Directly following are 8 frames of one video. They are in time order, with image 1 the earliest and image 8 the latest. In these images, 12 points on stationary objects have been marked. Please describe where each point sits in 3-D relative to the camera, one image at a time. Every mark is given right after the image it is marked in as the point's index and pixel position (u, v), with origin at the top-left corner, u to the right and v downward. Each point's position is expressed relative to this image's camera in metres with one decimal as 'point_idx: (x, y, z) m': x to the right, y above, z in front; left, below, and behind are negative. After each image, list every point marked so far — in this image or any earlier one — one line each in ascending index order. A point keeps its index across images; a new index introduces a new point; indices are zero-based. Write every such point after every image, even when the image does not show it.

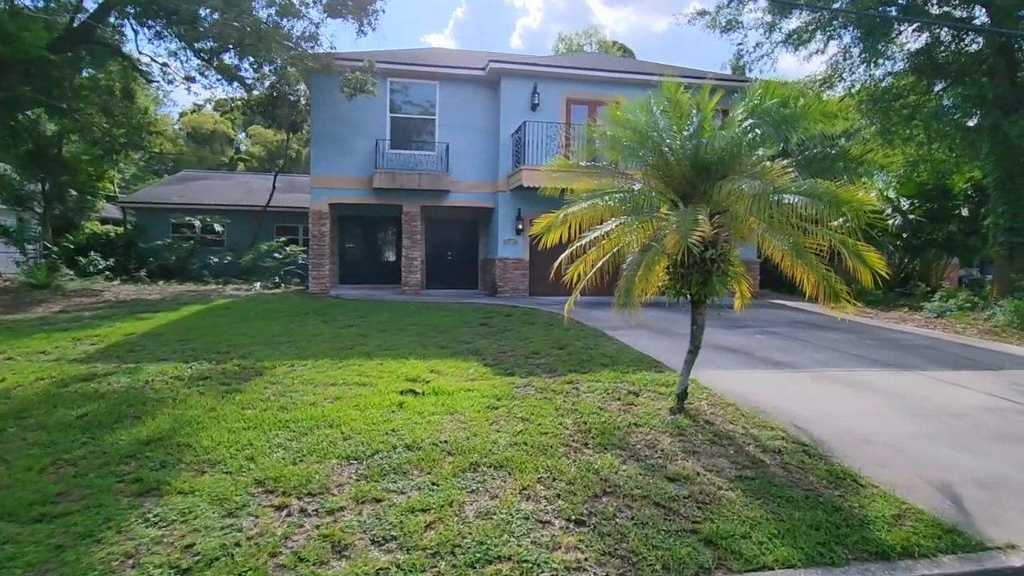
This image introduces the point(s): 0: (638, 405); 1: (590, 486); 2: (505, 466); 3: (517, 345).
0: (+1.4, -1.3, +6.2) m
1: (+0.6, -1.6, +4.3) m
2: (-0.1, -1.5, +4.6) m
3: (+0.1, -1.0, +9.7) m
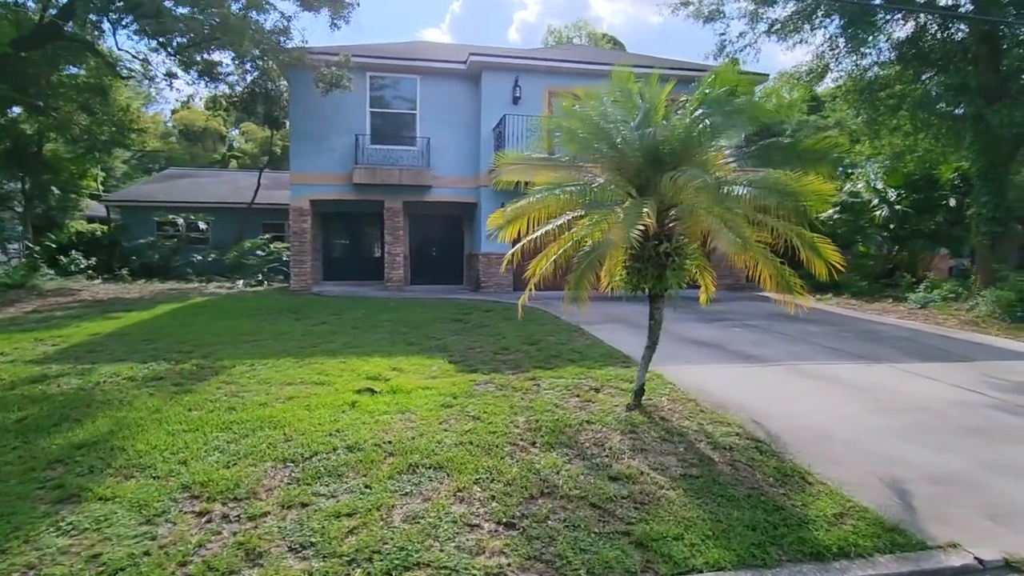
0: (+0.9, -1.3, +6.1) m
1: (+0.1, -1.5, +4.2) m
2: (-0.6, -1.5, +4.5) m
3: (-0.4, -0.9, +9.6) m
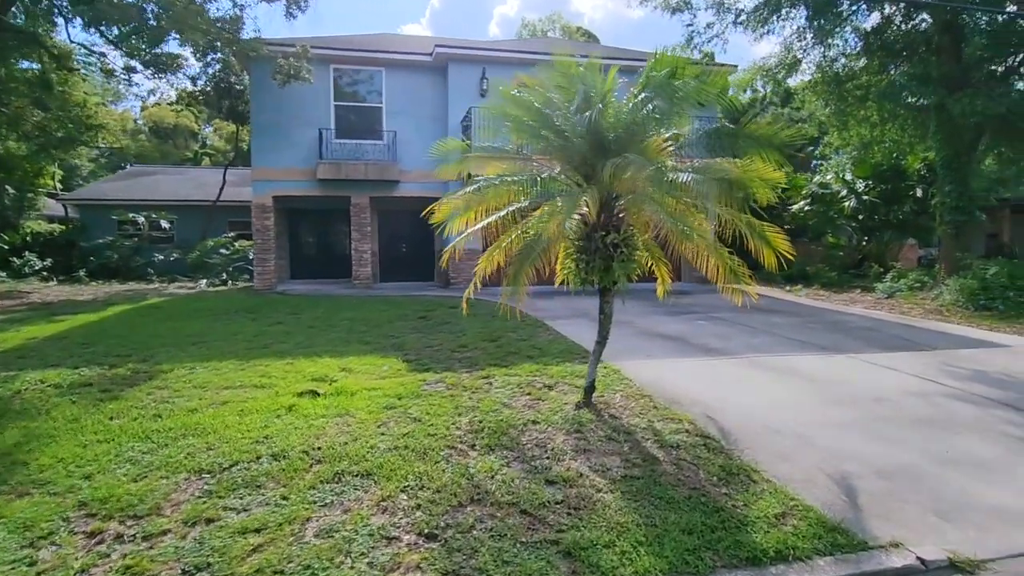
0: (+0.3, -1.2, +5.9) m
1: (-0.4, -1.5, +3.9) m
2: (-1.1, -1.4, +4.2) m
3: (-1.1, -0.9, +9.3) m
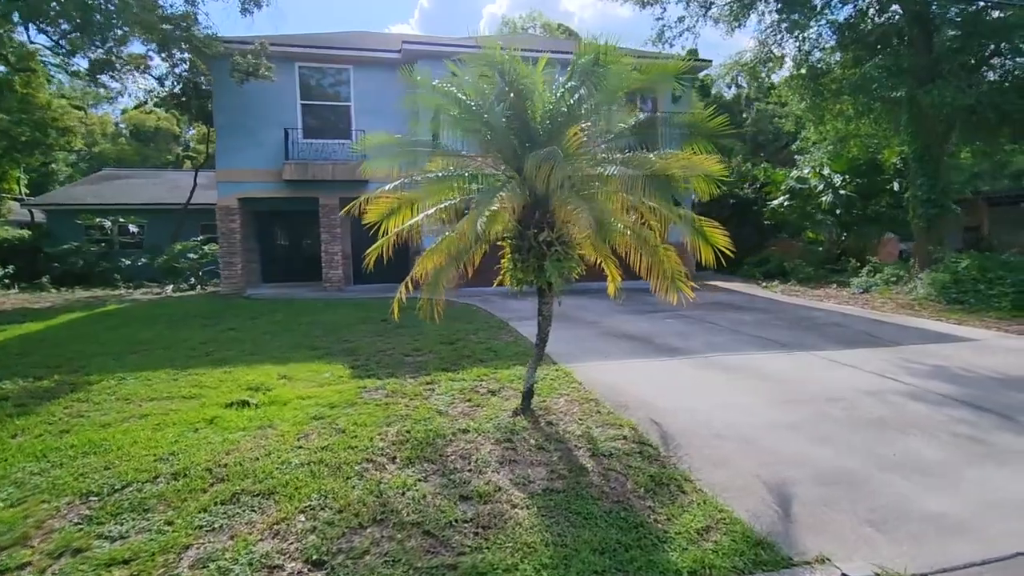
0: (-0.3, -1.2, +5.6) m
1: (-1.0, -1.5, +3.6) m
2: (-1.7, -1.5, +3.9) m
3: (-1.8, -0.9, +9.0) m
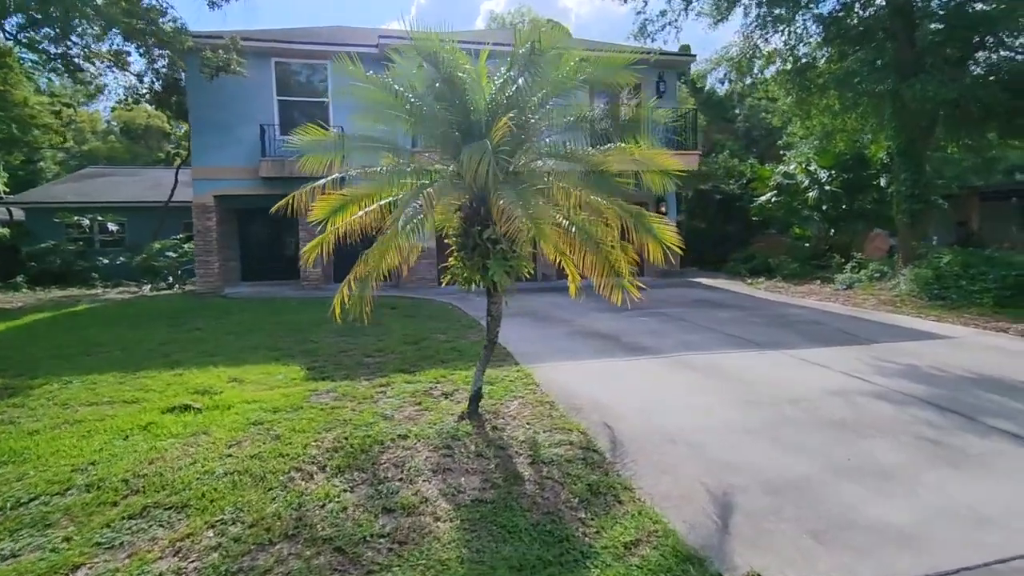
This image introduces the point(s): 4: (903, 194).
0: (-0.8, -1.2, +5.4) m
1: (-1.5, -1.5, +3.5) m
2: (-2.2, -1.5, +3.7) m
3: (-2.4, -0.9, +8.8) m
4: (+11.0, +2.6, +15.2) m
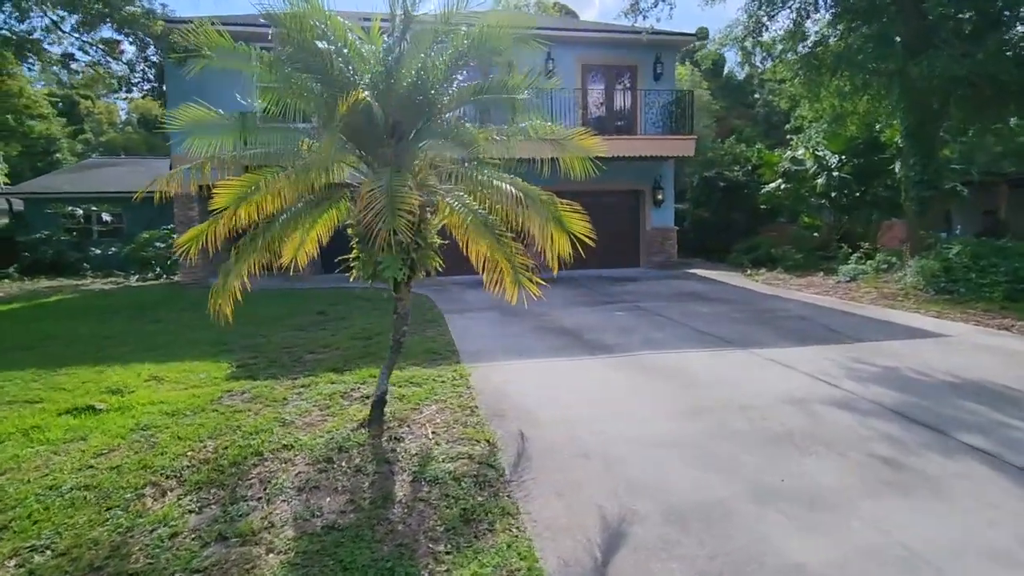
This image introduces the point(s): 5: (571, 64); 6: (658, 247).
0: (-1.6, -1.2, +5.0) m
1: (-2.4, -1.5, +3.0) m
2: (-3.1, -1.5, +3.3) m
3: (-3.0, -0.8, +8.4) m
4: (+10.5, +2.8, +14.3) m
5: (+1.7, +6.6, +15.9) m
6: (+4.6, +1.3, +17.1) m
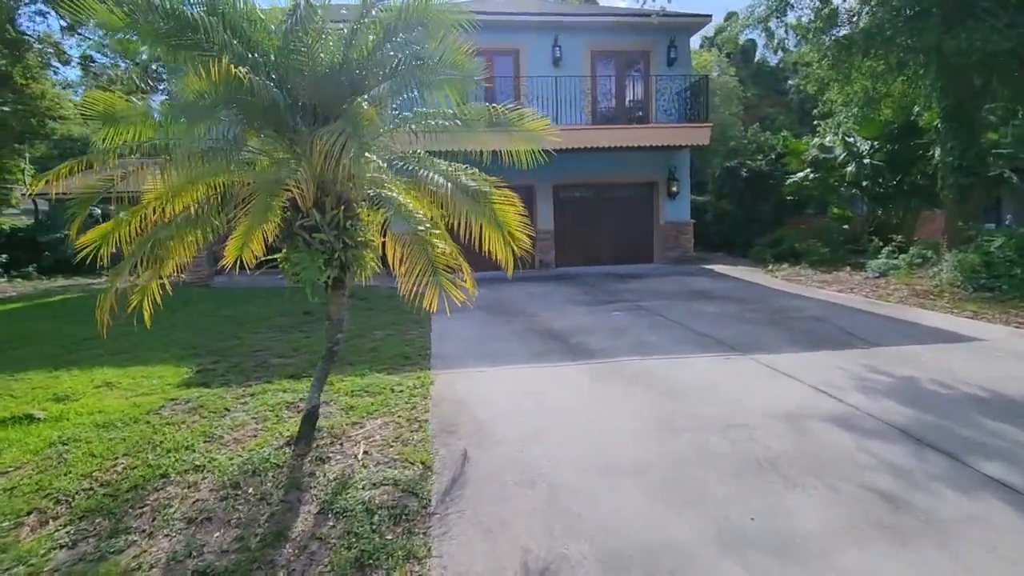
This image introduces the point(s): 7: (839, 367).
0: (-2.1, -1.2, +4.6) m
1: (-3.0, -1.6, +2.7) m
2: (-3.6, -1.5, +3.0) m
3: (-3.3, -0.8, +8.1) m
4: (+10.6, +2.9, +13.1) m
5: (+1.9, +6.7, +15.2) m
6: (+4.9, +1.4, +16.3) m
7: (+3.8, -0.9, +6.2) m
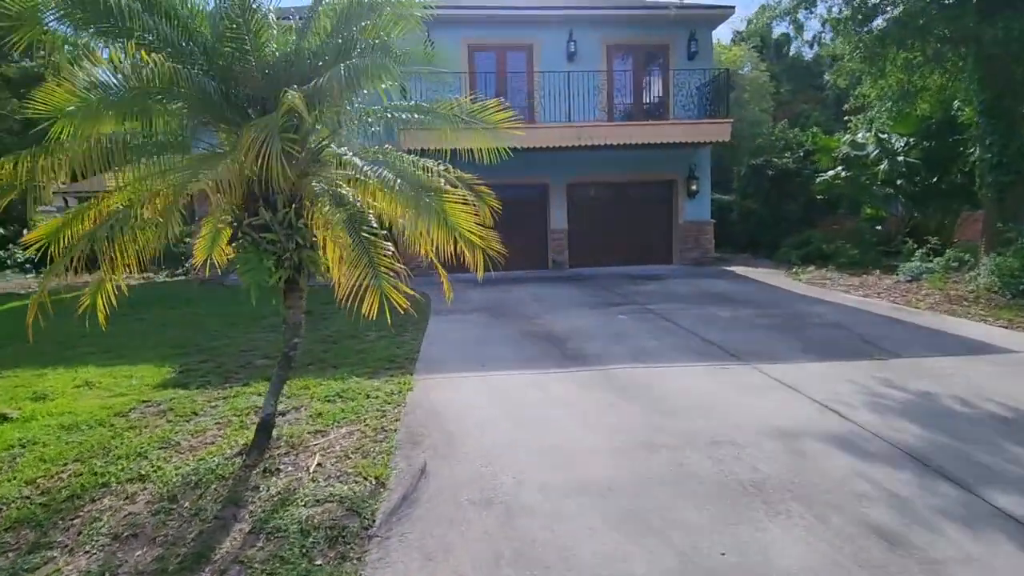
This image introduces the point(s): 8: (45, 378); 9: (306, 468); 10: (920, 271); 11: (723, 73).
0: (-2.3, -1.2, +4.4) m
1: (-3.3, -1.6, +2.6) m
2: (-4.0, -1.5, +2.9) m
3: (-3.3, -0.8, +8.0) m
4: (+10.8, +2.8, +12.3) m
5: (+2.3, +6.6, +14.8) m
6: (+5.2, +1.3, +15.8) m
7: (+3.6, -1.0, +5.8) m
8: (-5.3, -1.0, +6.3) m
9: (-1.5, -1.3, +4.0) m
10: (+9.5, +0.4, +12.7) m
11: (+5.7, +5.7, +14.5) m
